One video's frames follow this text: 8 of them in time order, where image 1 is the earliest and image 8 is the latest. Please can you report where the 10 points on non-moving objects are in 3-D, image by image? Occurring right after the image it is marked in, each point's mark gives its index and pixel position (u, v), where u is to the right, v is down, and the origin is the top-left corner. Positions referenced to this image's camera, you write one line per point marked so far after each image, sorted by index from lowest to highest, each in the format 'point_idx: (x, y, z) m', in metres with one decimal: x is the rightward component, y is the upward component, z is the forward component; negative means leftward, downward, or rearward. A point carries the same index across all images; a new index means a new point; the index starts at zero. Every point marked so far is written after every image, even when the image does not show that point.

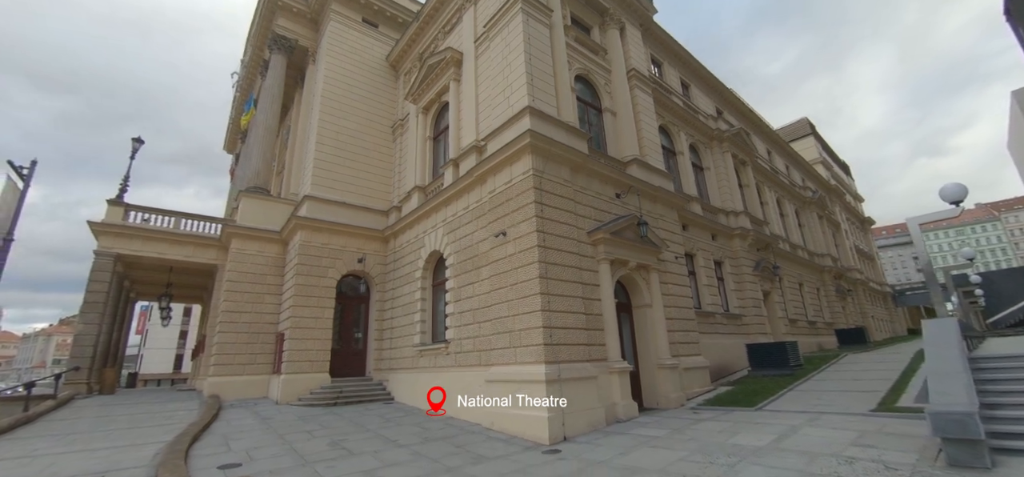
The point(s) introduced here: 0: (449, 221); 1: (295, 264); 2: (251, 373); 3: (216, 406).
0: (-1.6, +0.4, +11.4) m
1: (-6.6, -0.8, +13.5) m
2: (-8.1, -4.2, +13.9) m
3: (-7.3, -4.1, +11.0) m
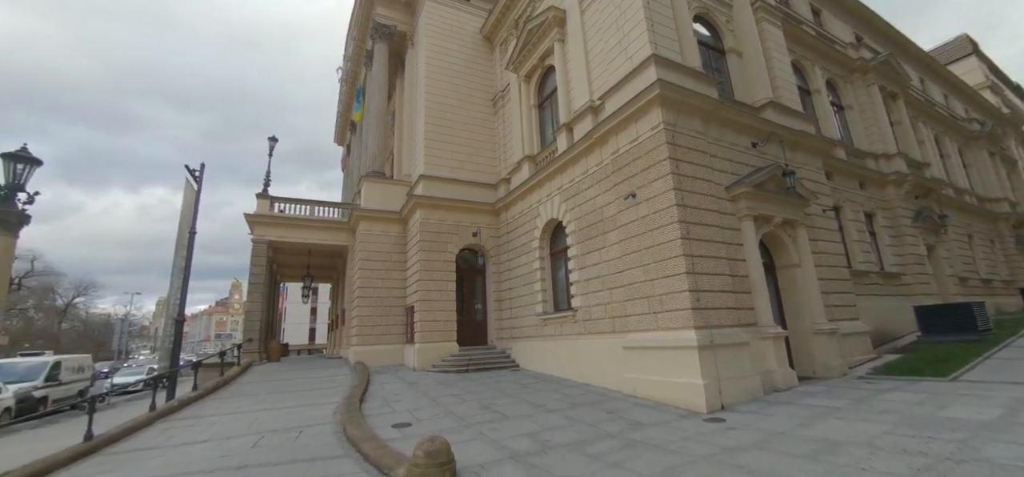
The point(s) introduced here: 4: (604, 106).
0: (+1.3, +1.3, +11.1) m
1: (-3.0, -0.1, +14.3) m
2: (-4.2, -3.5, +15.2) m
3: (-4.0, -3.6, +12.1) m
4: (+2.1, +3.0, +10.1) m
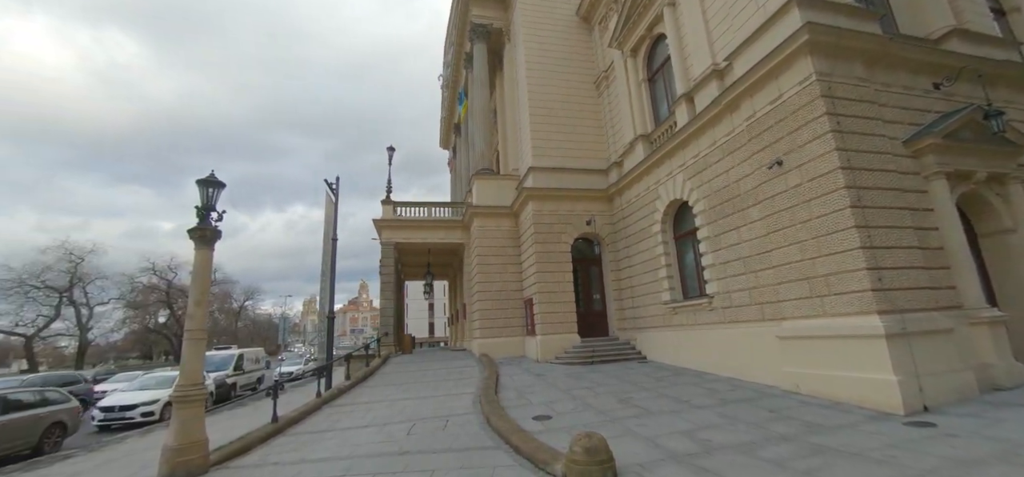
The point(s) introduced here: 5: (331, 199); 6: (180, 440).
0: (+4.0, +1.7, +10.2) m
1: (+0.6, +0.2, +14.3) m
2: (-0.1, -3.3, +15.5) m
3: (-0.5, -3.5, +12.4) m
4: (+4.4, +3.4, +9.0) m
5: (-6.1, +1.3, +15.0) m
6: (-4.7, -2.8, +6.4) m
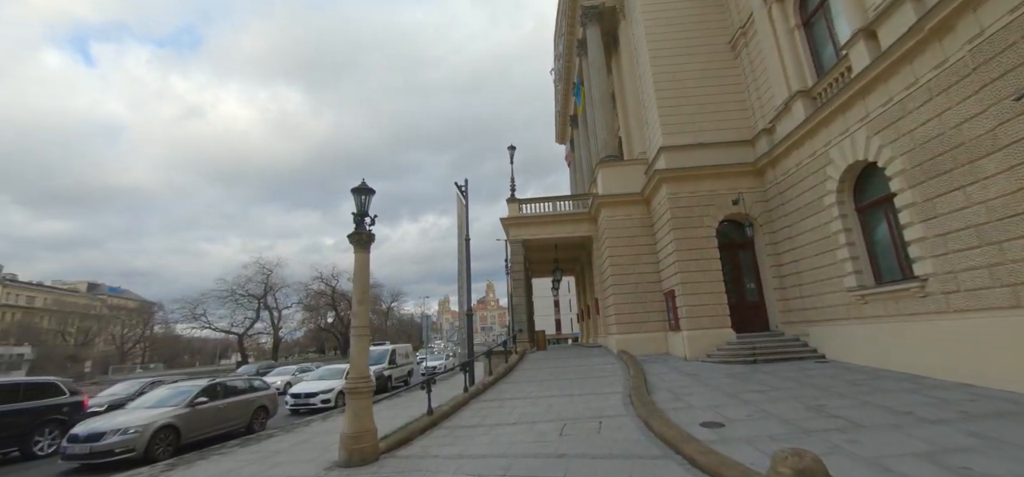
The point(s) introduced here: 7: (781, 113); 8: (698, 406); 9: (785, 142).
0: (+6.7, +2.2, +8.2) m
1: (+4.6, +0.6, +13.0) m
2: (+4.4, -2.9, +14.4) m
3: (+3.2, -3.2, +11.6) m
4: (+6.6, +4.0, +6.9) m
5: (-1.8, +1.3, +15.6) m
6: (-2.4, -2.9, +6.8) m
7: (+7.0, +3.3, +11.5) m
8: (+2.8, -2.5, +6.7) m
9: (+6.8, +2.4, +11.1) m
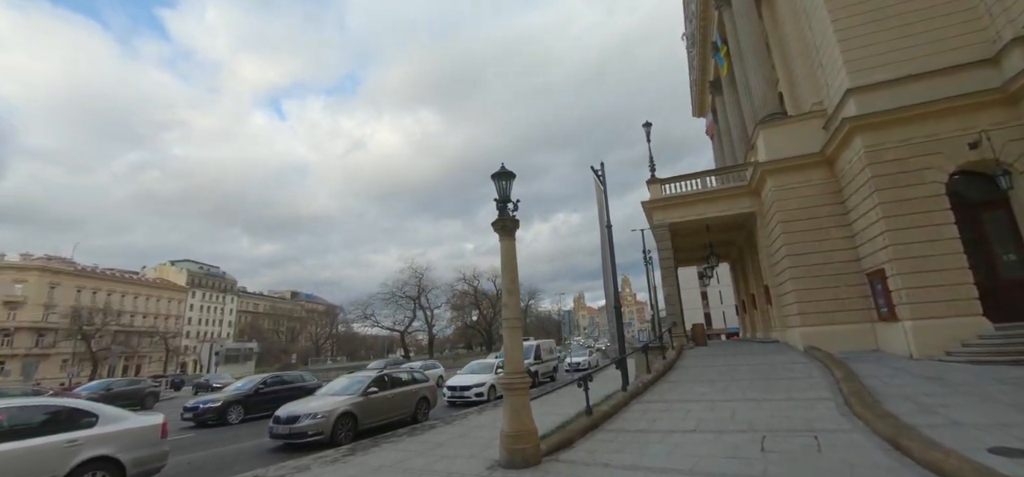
0: (+8.7, +3.1, +5.1) m
1: (+8.2, +1.3, +10.3) m
2: (+8.7, -2.2, +11.7) m
3: (+6.7, -2.5, +9.3) m
4: (+8.2, +4.8, +3.9) m
5: (+2.9, +1.7, +14.6) m
6: (0.0, -2.7, +6.4) m
7: (+9.9, +4.2, +8.2) m
8: (+4.9, -2.0, +4.8) m
9: (+9.7, +3.3, +7.8) m
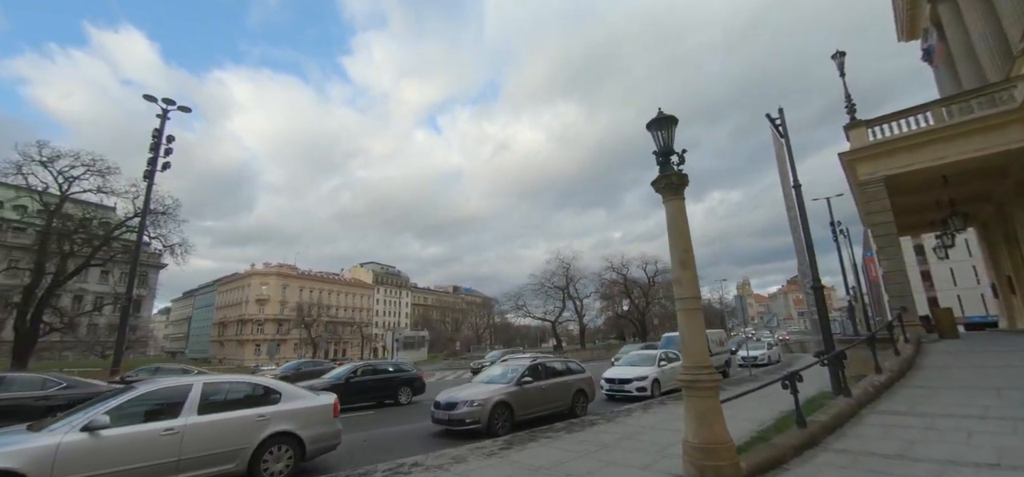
0: (+9.6, +4.0, +0.9) m
1: (+10.9, +2.4, +6.0) m
2: (+11.9, -1.0, +7.2) m
3: (+9.4, -1.5, +5.6) m
4: (+8.5, +5.6, -0.1) m
5: (+7.1, +2.6, +11.8) m
6: (+2.1, -2.2, +4.9) m
7: (+11.6, +5.3, +3.5) m
8: (+6.2, -1.2, +1.9) m
9: (+11.3, +4.4, +3.2) m
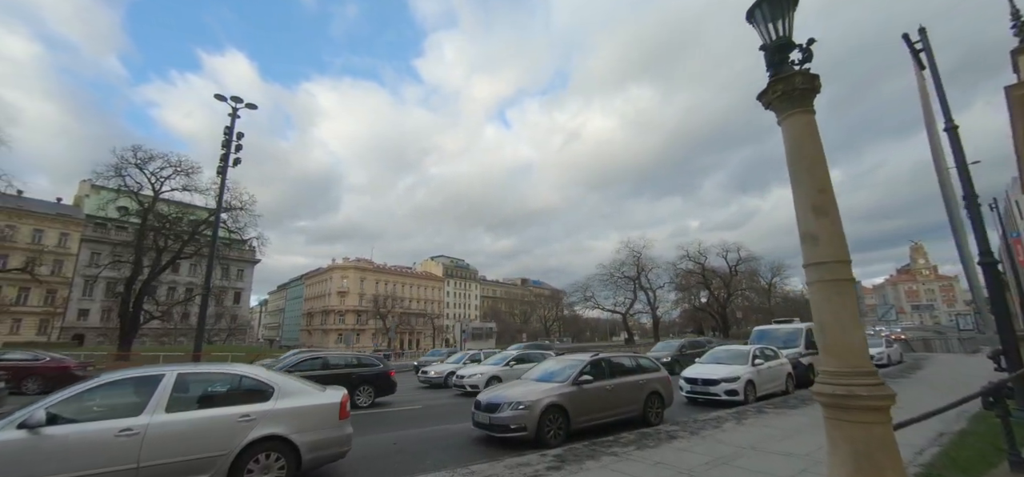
0: (+8.9, +4.7, -2.4) m
1: (+11.0, +3.2, +2.5) m
2: (+12.3, -0.2, +3.6) m
3: (+9.6, -0.8, +2.4) m
4: (+7.7, +6.2, -3.2) m
5: (+8.2, +3.4, +8.8) m
6: (+2.3, -1.6, +2.8) m
7: (+11.3, +6.0, -0.2) m
8: (+5.9, -0.6, -0.8) m
9: (+11.0, +5.1, -0.4) m
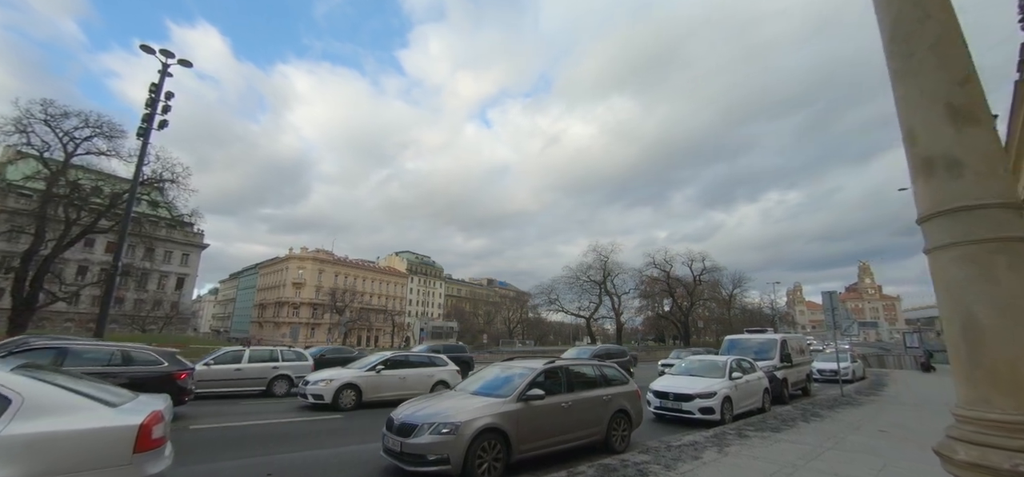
0: (+9.0, +4.7, -3.7) m
1: (+10.7, +3.1, +1.3) m
2: (+11.7, -0.4, +2.4) m
3: (+9.0, -0.8, +1.0) m
4: (+7.9, +6.3, -4.6) m
5: (+7.4, +3.4, +7.3) m
6: (+1.7, -1.3, +1.0) m
7: (+11.3, +5.9, -1.3) m
8: (+5.5, -0.5, -2.4) m
9: (+11.0, +5.0, -1.6) m
